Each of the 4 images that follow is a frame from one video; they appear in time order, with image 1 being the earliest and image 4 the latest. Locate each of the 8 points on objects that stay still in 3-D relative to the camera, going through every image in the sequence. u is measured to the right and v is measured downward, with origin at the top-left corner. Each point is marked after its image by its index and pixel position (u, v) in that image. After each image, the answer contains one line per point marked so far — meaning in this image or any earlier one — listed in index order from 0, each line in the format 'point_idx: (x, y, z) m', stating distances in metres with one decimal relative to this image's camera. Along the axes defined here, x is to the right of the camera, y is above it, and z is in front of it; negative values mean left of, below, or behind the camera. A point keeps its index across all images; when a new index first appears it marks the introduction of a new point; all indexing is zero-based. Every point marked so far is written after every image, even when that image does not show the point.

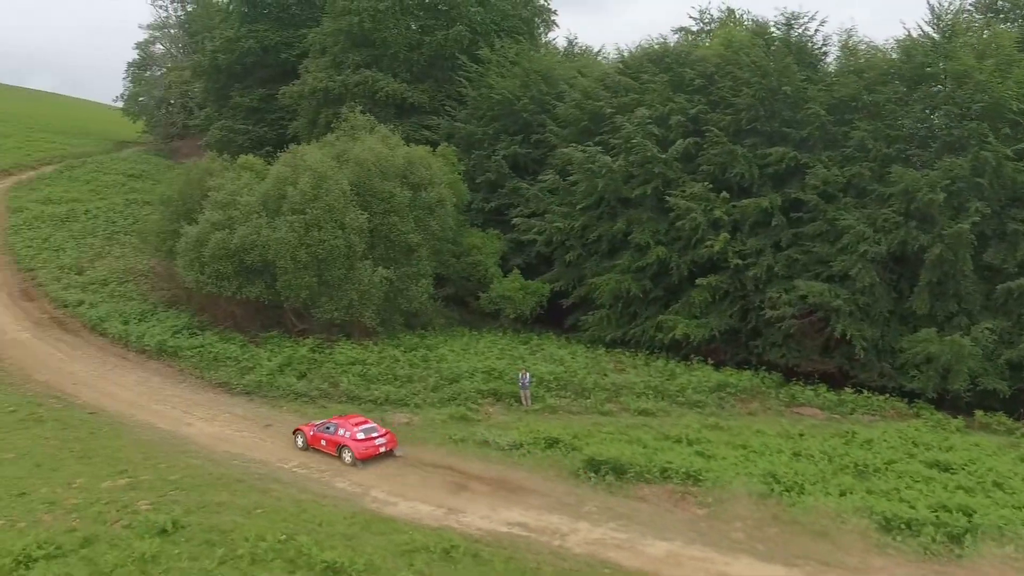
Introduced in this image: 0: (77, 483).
0: (-7.9, -3.5, +16.4) m
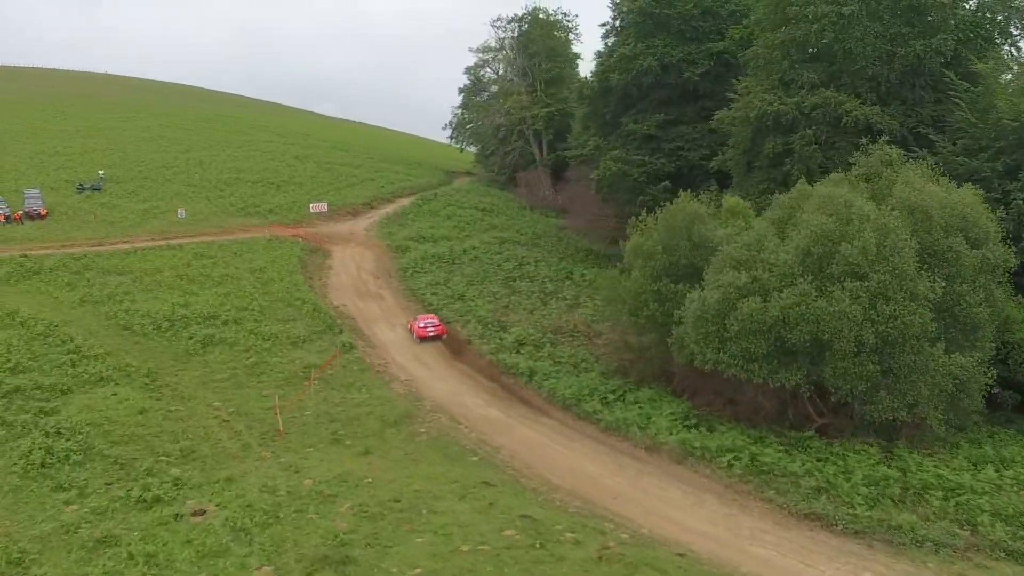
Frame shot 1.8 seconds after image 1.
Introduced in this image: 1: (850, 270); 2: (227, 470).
0: (+3.5, -5.1, +10.9) m
1: (+7.3, +0.4, +19.7) m
2: (-6.0, -3.8, +19.0) m
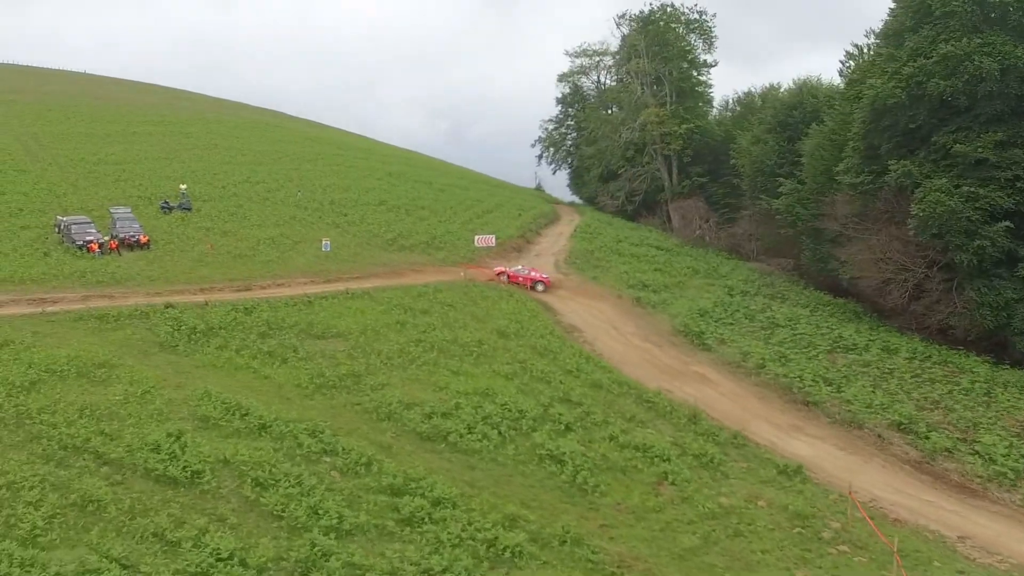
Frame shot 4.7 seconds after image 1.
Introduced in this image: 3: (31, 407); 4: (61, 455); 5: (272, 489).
0: (+15.7, -6.5, +2.3) m
1: (+18.5, -1.4, +11.6) m
2: (+5.4, -5.3, +9.1) m
3: (-8.9, -2.2, +16.9) m
4: (-7.6, -2.8, +15.3) m
5: (-3.9, -3.2, +14.6) m
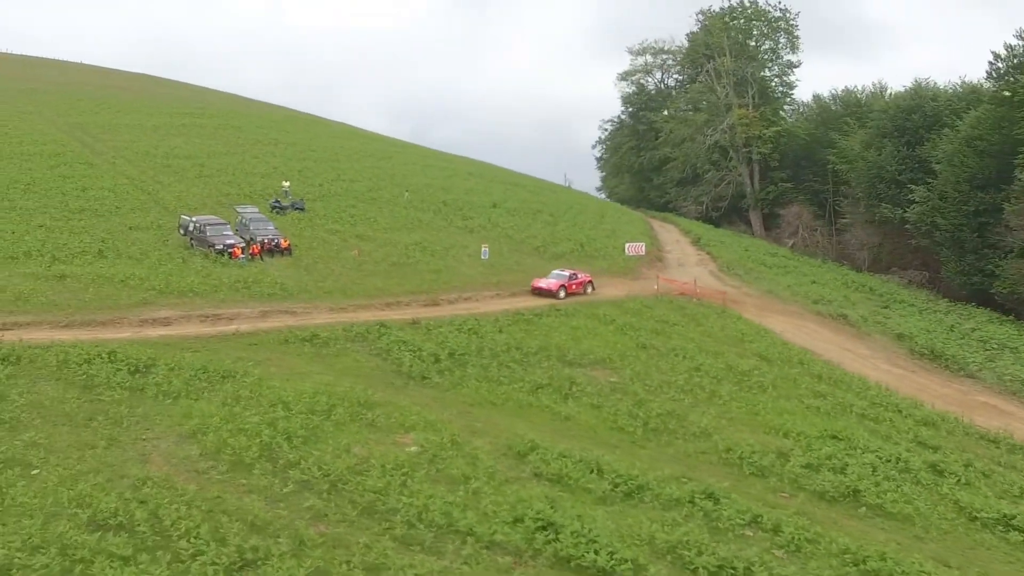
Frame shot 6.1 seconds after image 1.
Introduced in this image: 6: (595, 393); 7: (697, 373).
0: (+23.3, -6.8, +0.2) m
1: (+25.3, -1.8, +9.8) m
2: (+12.4, -5.6, +6.2) m
3: (-2.5, -2.5, +12.8) m
4: (-1.0, -3.1, +11.2) m
5: (+2.7, -3.5, +10.9) m
6: (+1.5, -1.9, +16.6) m
7: (+3.7, -1.7, +18.4) m
